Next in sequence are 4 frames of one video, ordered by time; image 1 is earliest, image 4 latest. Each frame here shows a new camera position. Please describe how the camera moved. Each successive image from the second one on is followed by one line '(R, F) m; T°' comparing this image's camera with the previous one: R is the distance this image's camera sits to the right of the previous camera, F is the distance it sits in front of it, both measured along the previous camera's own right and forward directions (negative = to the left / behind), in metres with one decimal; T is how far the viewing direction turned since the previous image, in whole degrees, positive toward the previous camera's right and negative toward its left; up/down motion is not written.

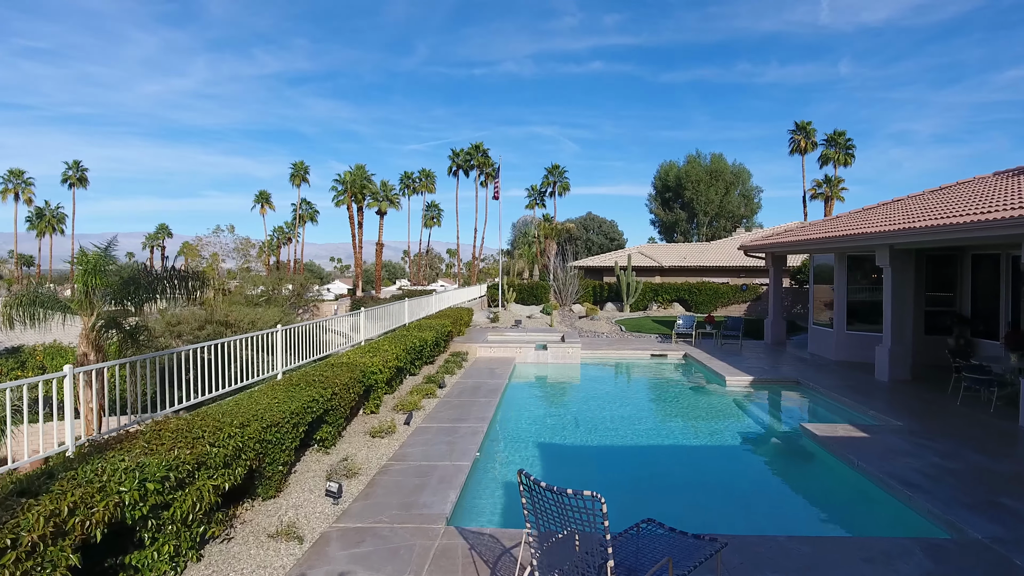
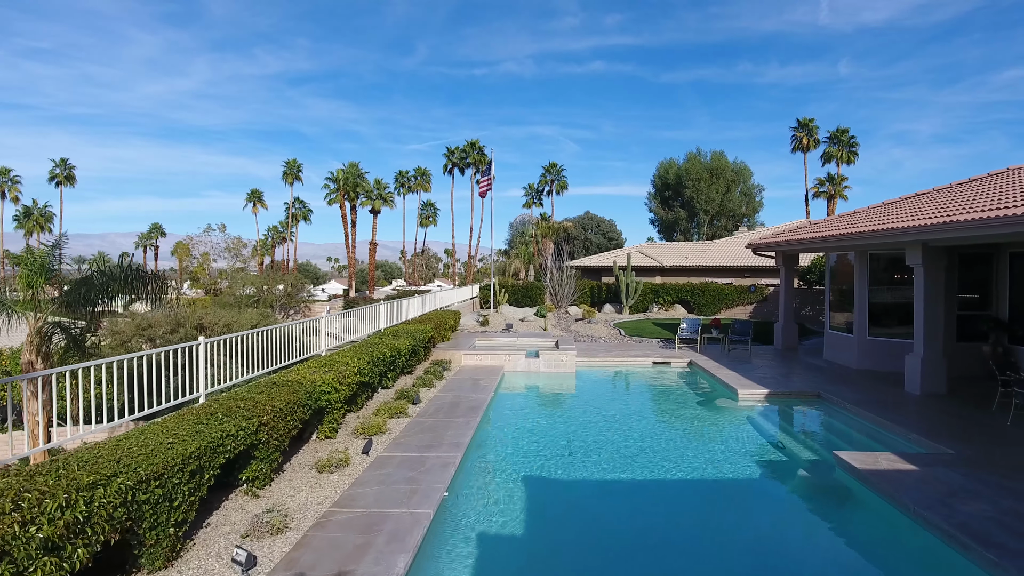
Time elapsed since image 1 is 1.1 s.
(+0.2, +1.2) m; 0°
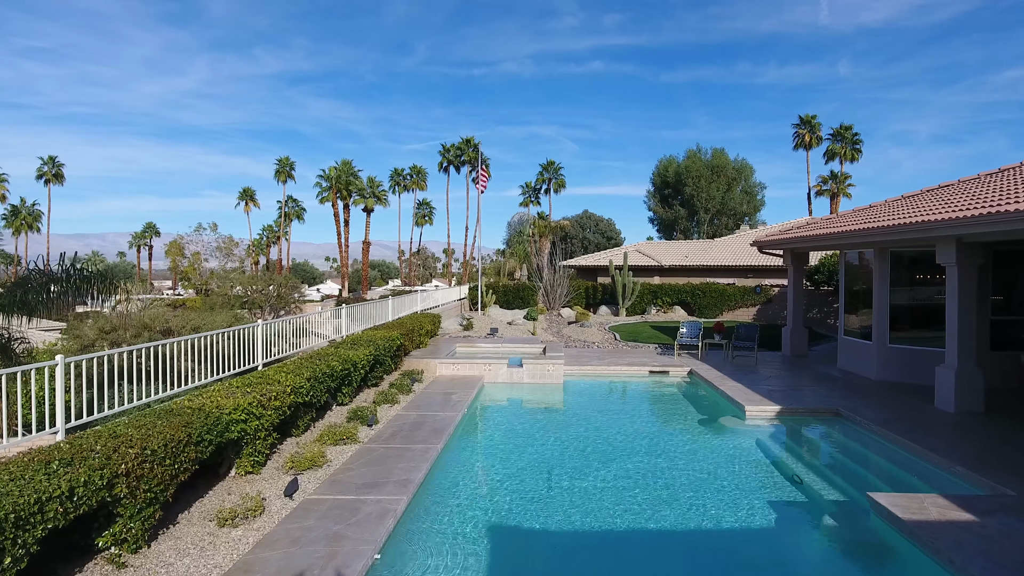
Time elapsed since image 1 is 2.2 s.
(+0.4, +1.2) m; 0°
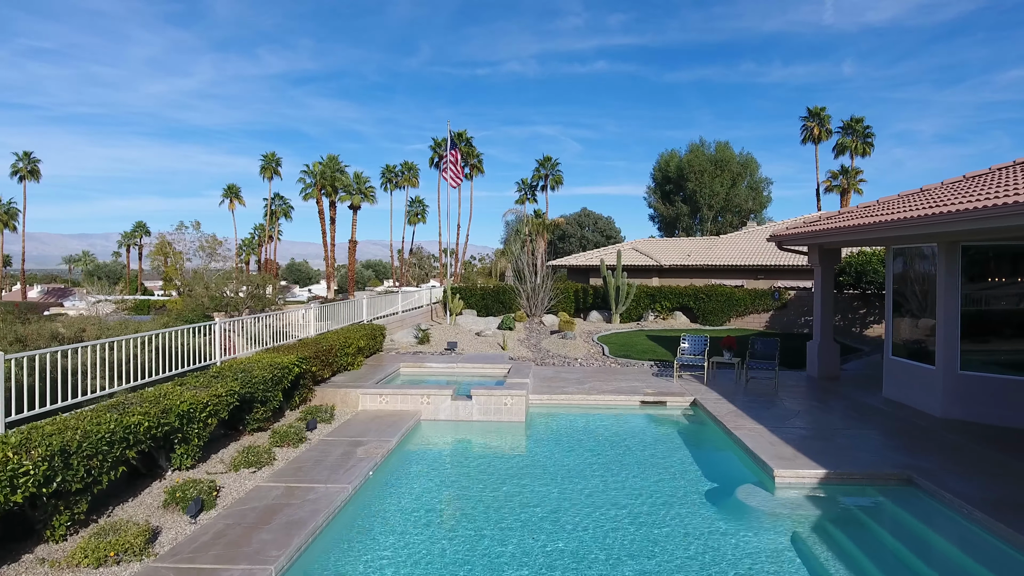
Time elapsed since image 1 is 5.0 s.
(+0.8, +2.7) m; 0°
